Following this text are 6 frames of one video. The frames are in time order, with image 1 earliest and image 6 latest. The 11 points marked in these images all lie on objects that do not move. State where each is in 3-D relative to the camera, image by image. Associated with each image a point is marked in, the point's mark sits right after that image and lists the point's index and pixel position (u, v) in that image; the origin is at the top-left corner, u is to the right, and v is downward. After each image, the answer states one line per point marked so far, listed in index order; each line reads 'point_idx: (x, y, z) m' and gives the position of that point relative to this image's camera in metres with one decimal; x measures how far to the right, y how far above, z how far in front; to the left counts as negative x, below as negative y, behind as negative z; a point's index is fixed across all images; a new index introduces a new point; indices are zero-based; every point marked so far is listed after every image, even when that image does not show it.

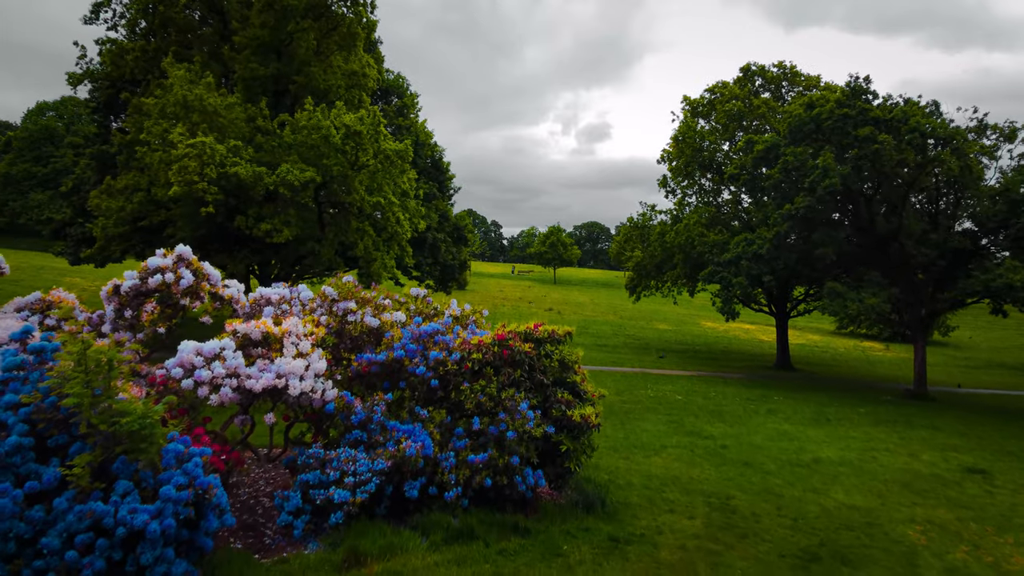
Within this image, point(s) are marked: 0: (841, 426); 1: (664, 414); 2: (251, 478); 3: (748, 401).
0: (+5.5, -2.3, +16.9) m
1: (+2.5, -2.1, +16.8) m
2: (-2.4, -1.7, +9.4) m
3: (+4.6, -2.2, +19.8) m
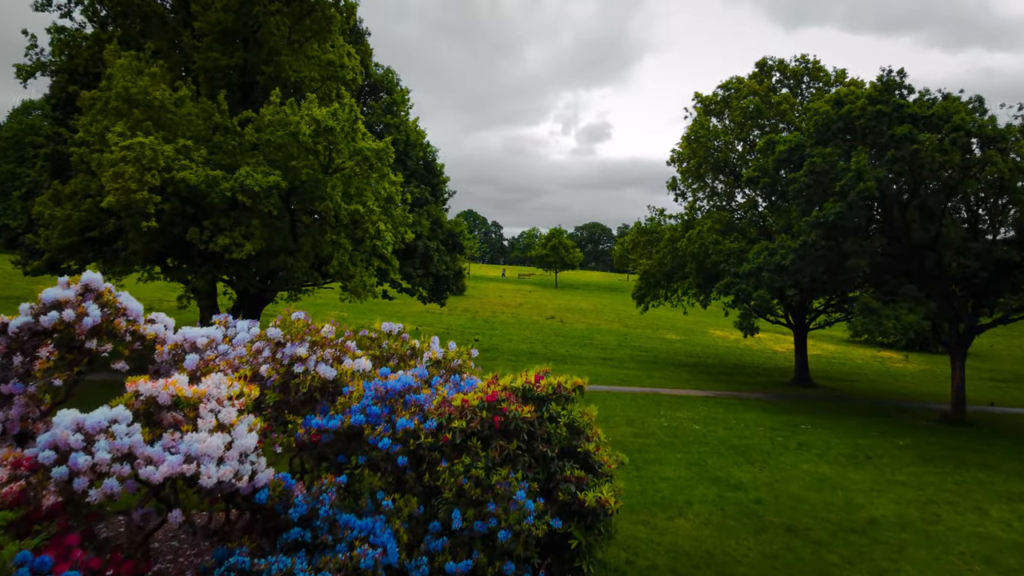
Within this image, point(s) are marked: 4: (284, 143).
0: (+5.4, -2.6, +14.8) m
1: (+2.5, -2.4, +14.7) m
2: (-2.4, -2.0, +7.3) m
3: (+4.6, -2.5, +17.7) m
4: (-3.0, +1.9, +13.2) m
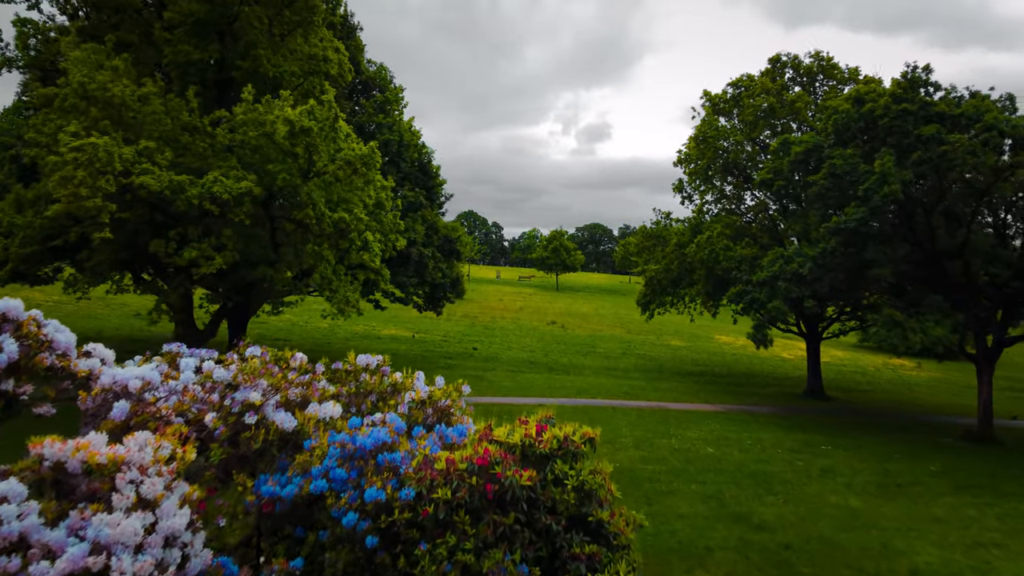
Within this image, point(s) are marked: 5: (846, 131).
0: (+5.4, -2.8, +13.6) m
1: (+2.5, -2.6, +13.5) m
2: (-2.5, -2.2, +6.1) m
3: (+4.6, -2.7, +16.4) m
4: (-3.0, +1.7, +11.9) m
5: (+6.5, +3.1, +19.7) m
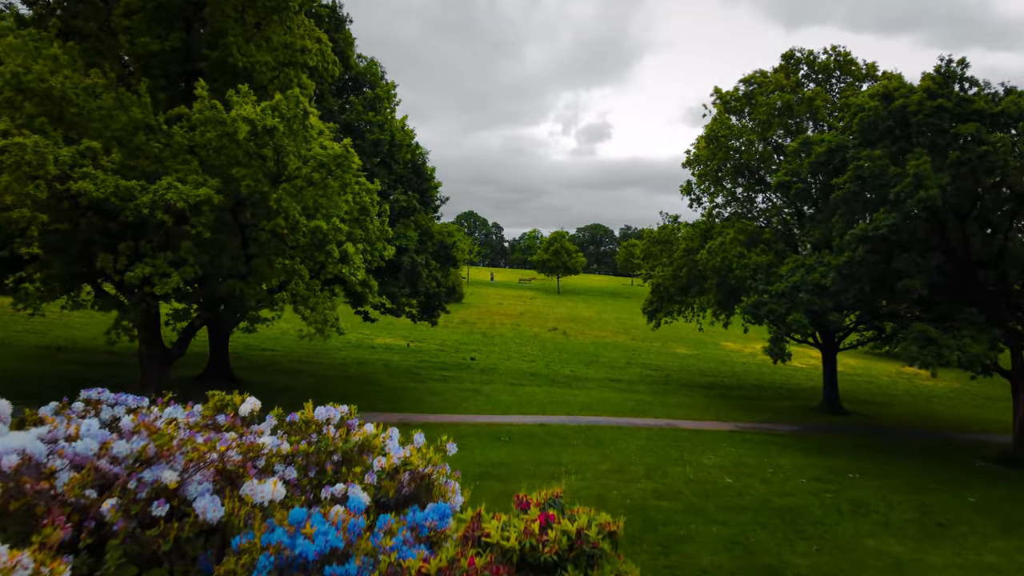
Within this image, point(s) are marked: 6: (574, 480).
0: (+5.4, -3.0, +12.1) m
1: (+2.5, -2.8, +12.0) m
2: (-2.5, -2.4, +4.6) m
3: (+4.5, -2.9, +14.9) m
4: (-3.0, +1.5, +10.4) m
5: (+6.5, +2.8, +18.3) m
6: (+0.9, -2.7, +14.3) m
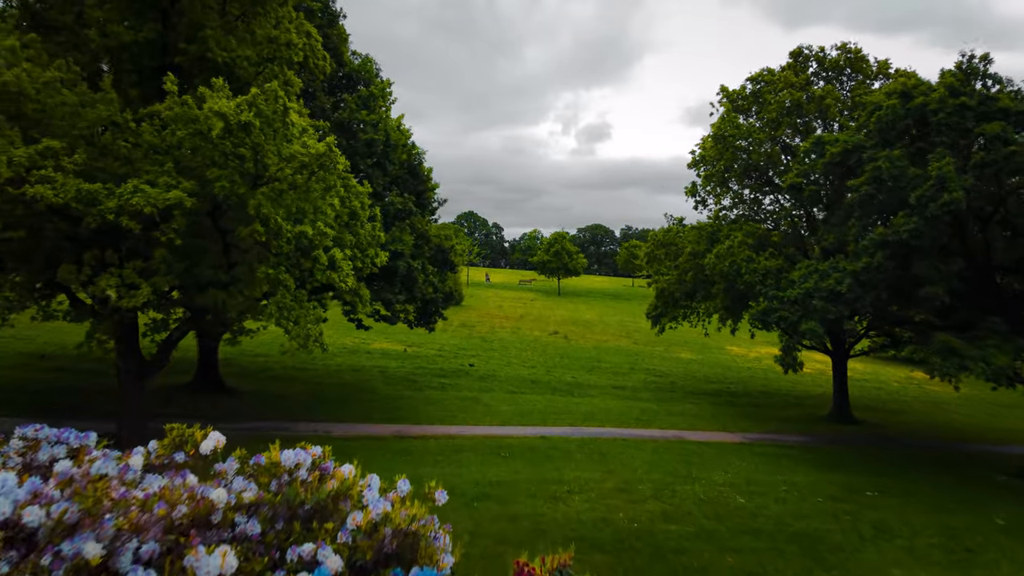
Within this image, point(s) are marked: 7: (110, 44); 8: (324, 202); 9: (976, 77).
0: (+5.4, -3.1, +11.3) m
1: (+2.5, -2.9, +11.2) m
2: (-2.5, -2.6, +3.8) m
3: (+4.5, -3.0, +14.1) m
4: (-3.0, +1.4, +9.6) m
5: (+6.5, +2.7, +17.4) m
6: (+0.9, -2.8, +13.4) m
7: (-4.5, +2.8, +11.5) m
8: (-2.0, +0.9, +11.1) m
9: (+7.6, +3.5, +16.6) m
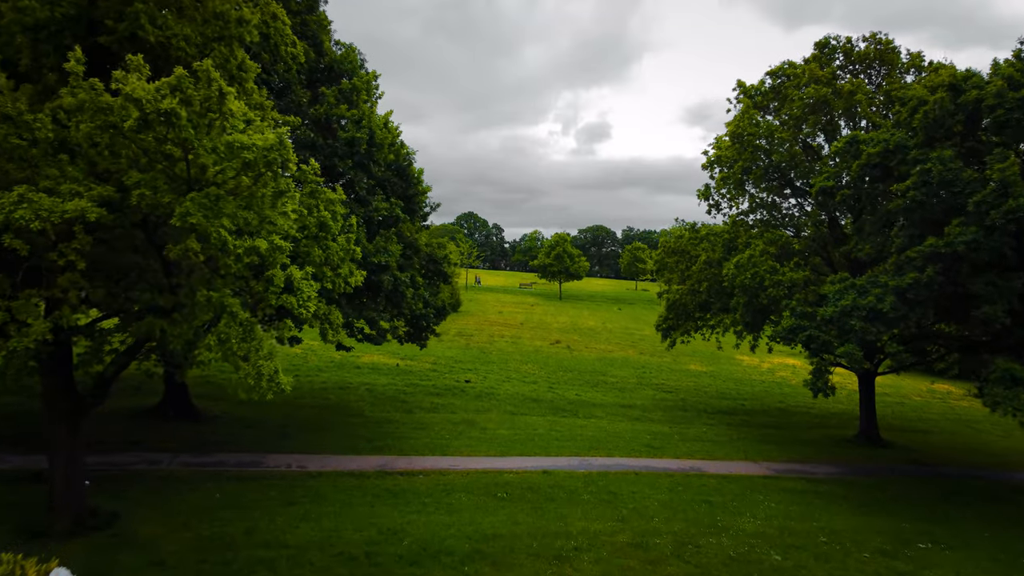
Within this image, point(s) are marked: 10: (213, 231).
0: (+5.4, -3.4, +9.2) m
1: (+2.4, -3.2, +9.2) m
2: (-2.5, -2.8, +1.8) m
3: (+4.5, -3.3, +12.1) m
4: (-3.1, +1.1, +7.6) m
5: (+6.5, +2.5, +15.4) m
6: (+0.8, -3.1, +11.4) m
7: (-4.6, +2.5, +9.4) m
8: (-2.1, +0.7, +9.1) m
9: (+7.6, +3.2, +14.6) m
10: (-2.4, +0.4, +8.2) m
